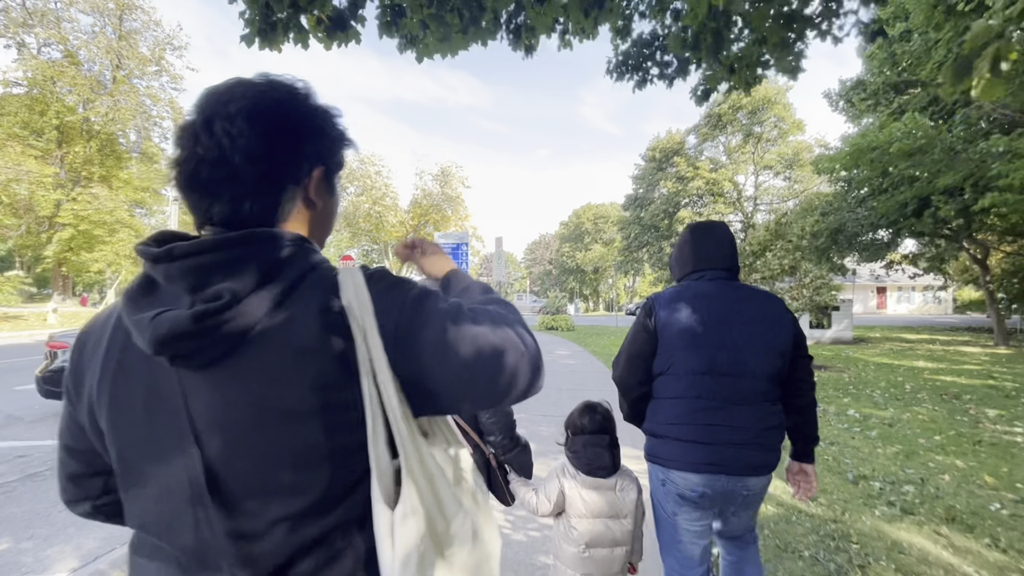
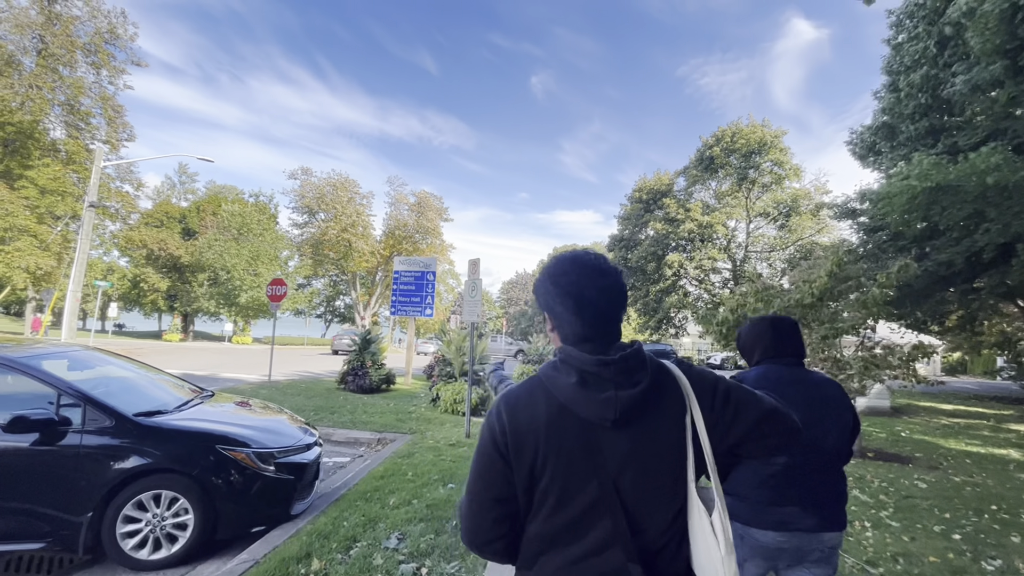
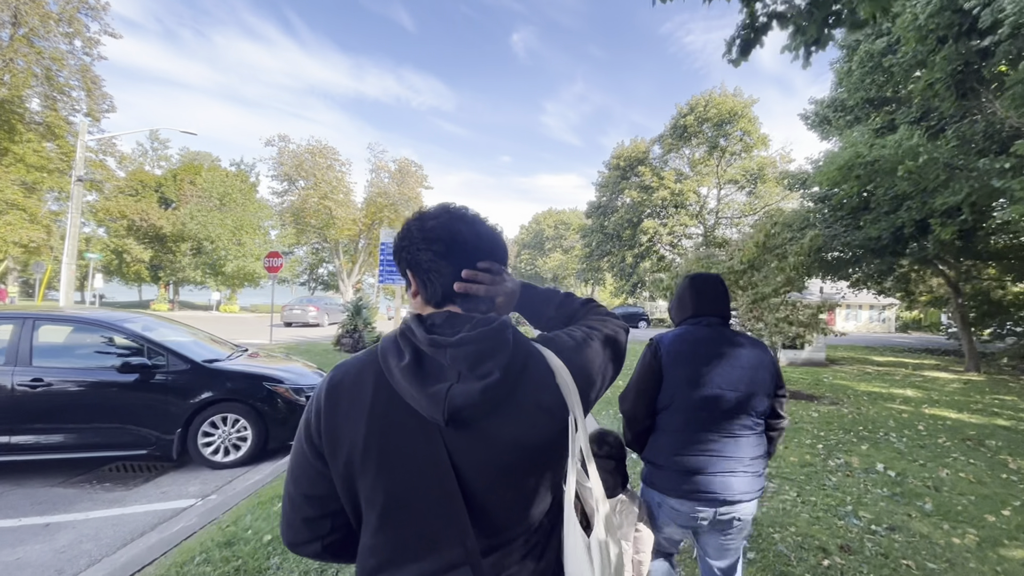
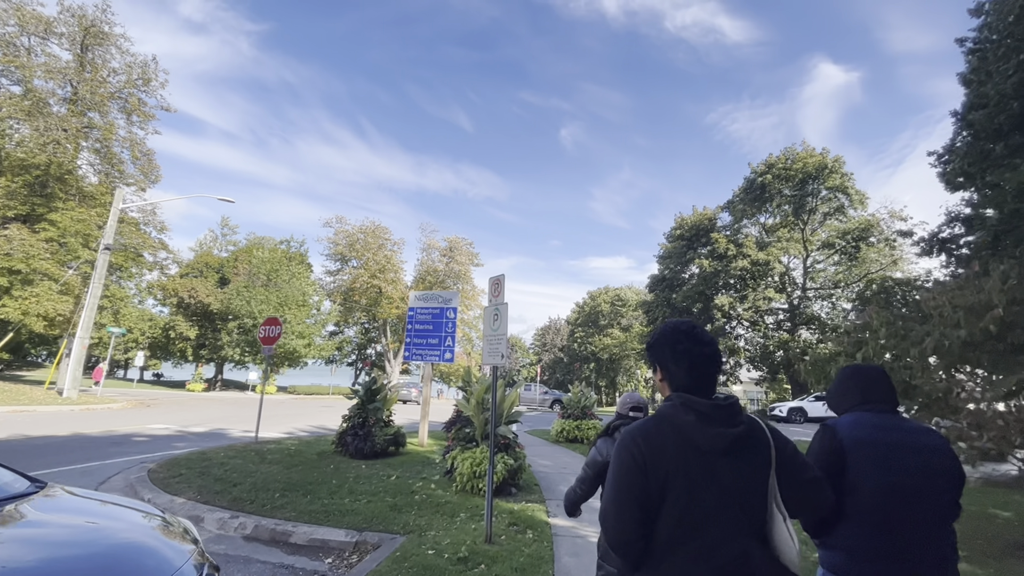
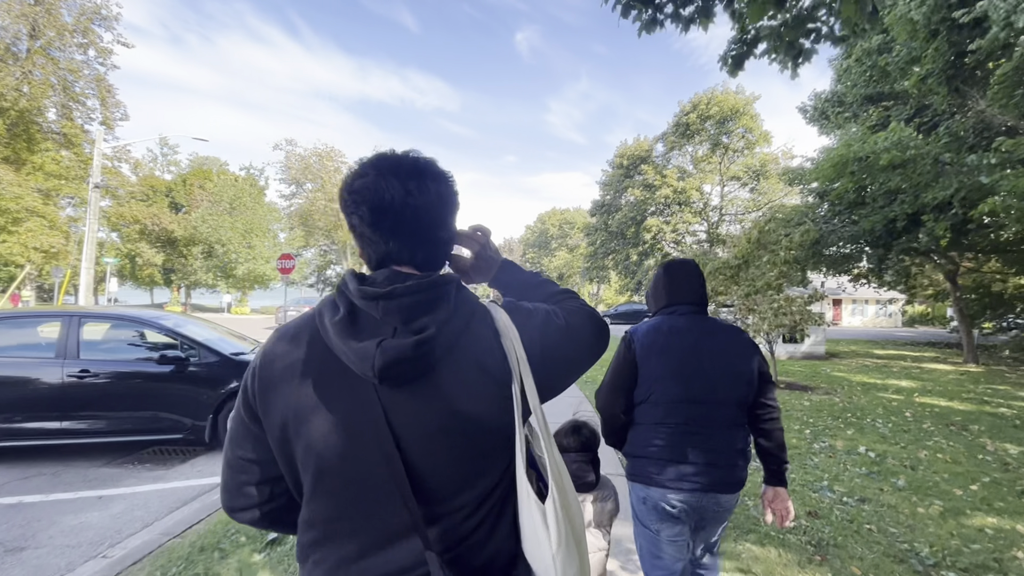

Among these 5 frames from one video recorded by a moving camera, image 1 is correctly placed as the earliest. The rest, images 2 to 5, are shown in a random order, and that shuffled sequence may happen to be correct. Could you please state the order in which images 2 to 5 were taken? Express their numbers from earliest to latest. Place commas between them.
5, 3, 2, 4
